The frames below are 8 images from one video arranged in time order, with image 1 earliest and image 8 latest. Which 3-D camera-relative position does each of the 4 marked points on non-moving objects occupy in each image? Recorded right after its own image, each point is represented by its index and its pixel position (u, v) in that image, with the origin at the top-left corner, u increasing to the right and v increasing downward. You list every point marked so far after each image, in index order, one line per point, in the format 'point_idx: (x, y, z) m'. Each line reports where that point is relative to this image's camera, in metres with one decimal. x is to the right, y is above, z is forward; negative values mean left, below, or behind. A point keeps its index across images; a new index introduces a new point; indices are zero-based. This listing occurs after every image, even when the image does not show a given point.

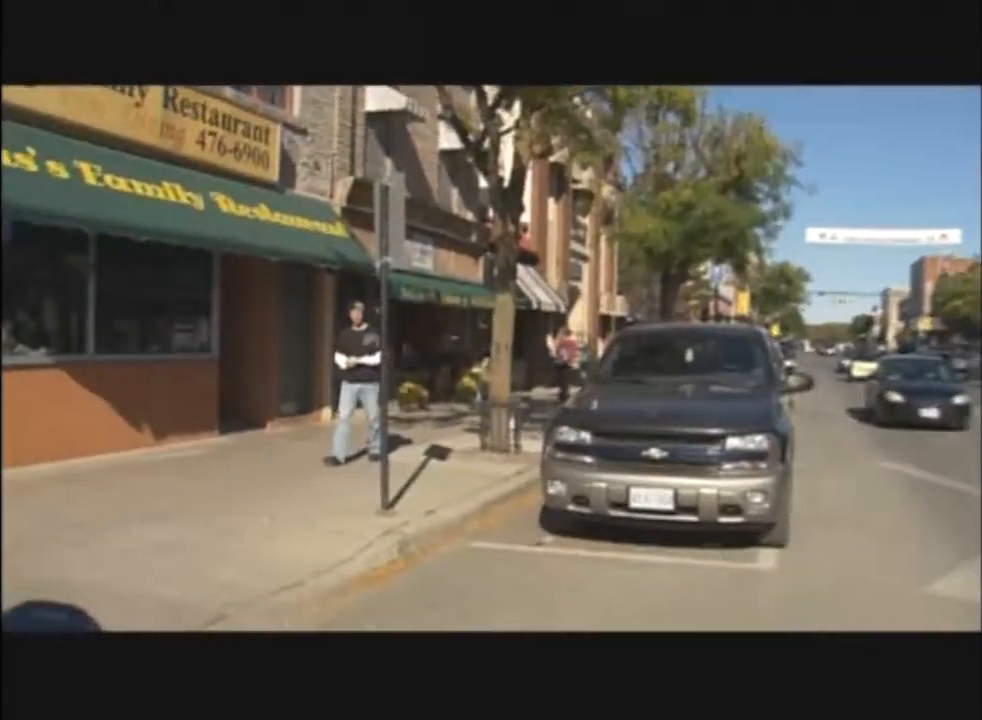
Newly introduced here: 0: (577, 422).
0: (+0.6, -0.4, +8.1) m
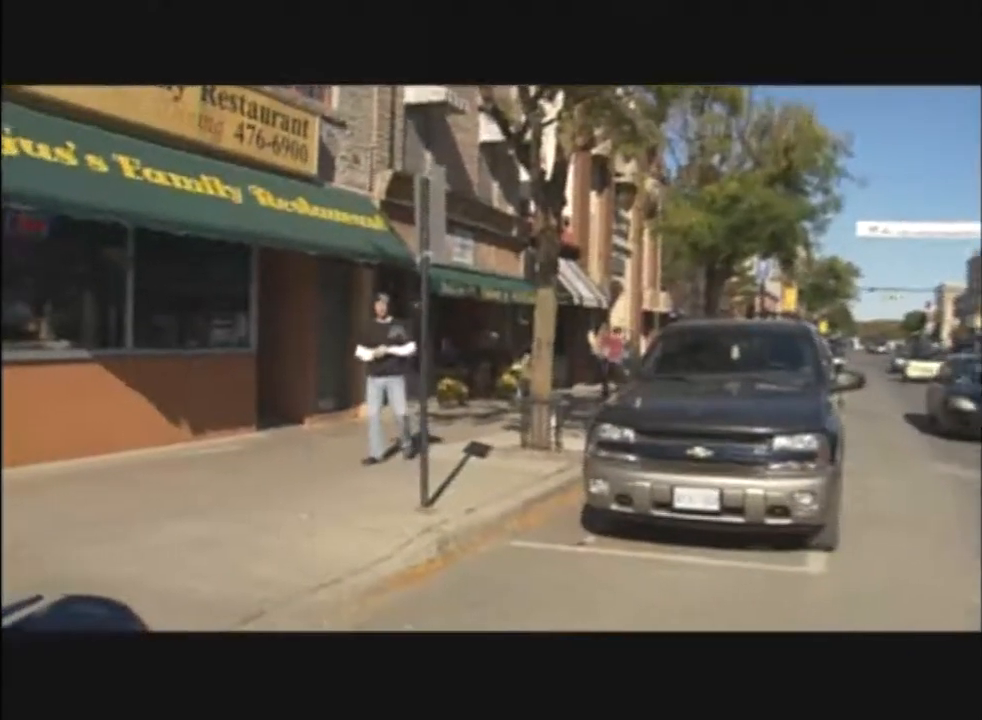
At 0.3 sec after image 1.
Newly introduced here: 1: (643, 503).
0: (+0.9, -0.4, +8.0) m
1: (+1.0, -1.0, +7.7) m
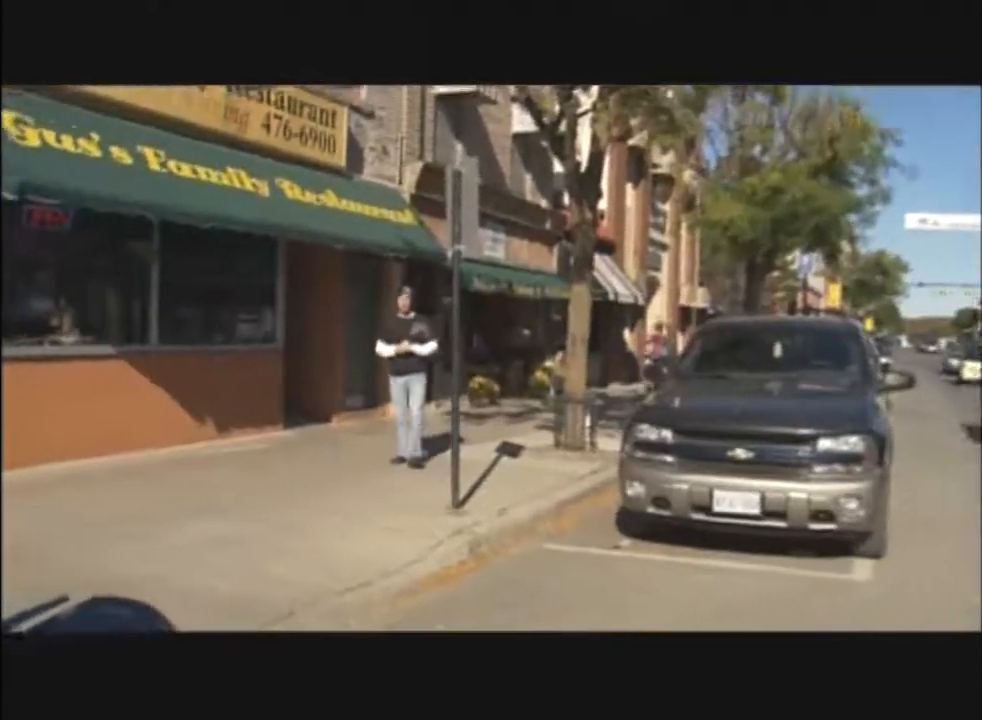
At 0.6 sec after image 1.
0: (+1.1, -0.4, +7.7) m
1: (+1.2, -0.9, +7.4) m
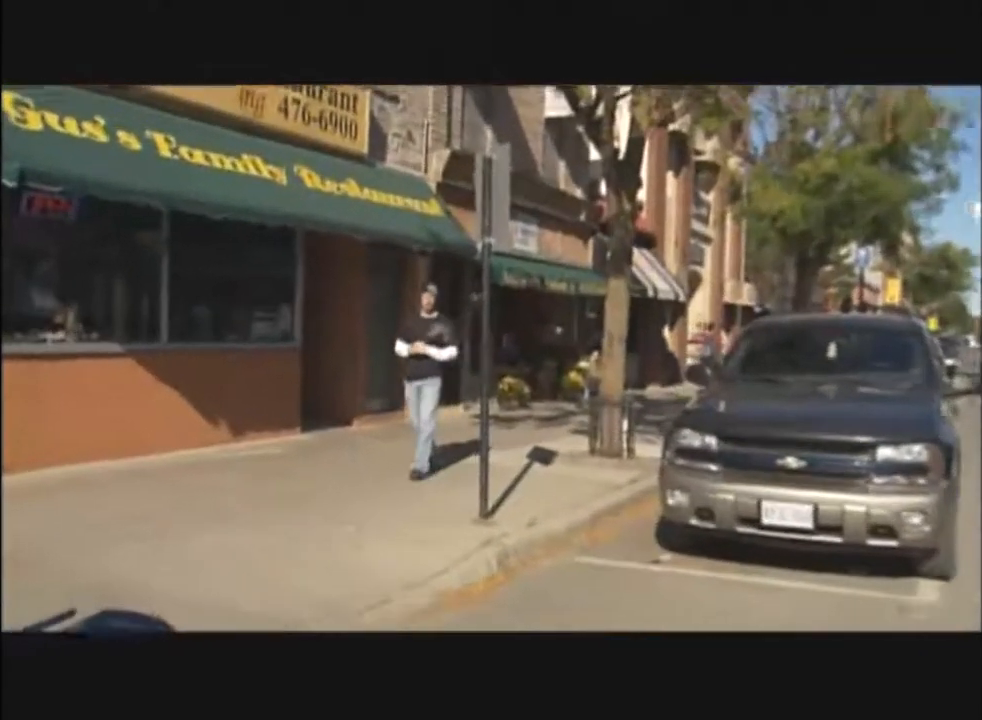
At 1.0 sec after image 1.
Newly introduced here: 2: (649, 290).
0: (+1.3, -0.4, +7.2) m
1: (+1.4, -0.9, +6.9) m
2: (+2.5, +1.1, +19.2) m
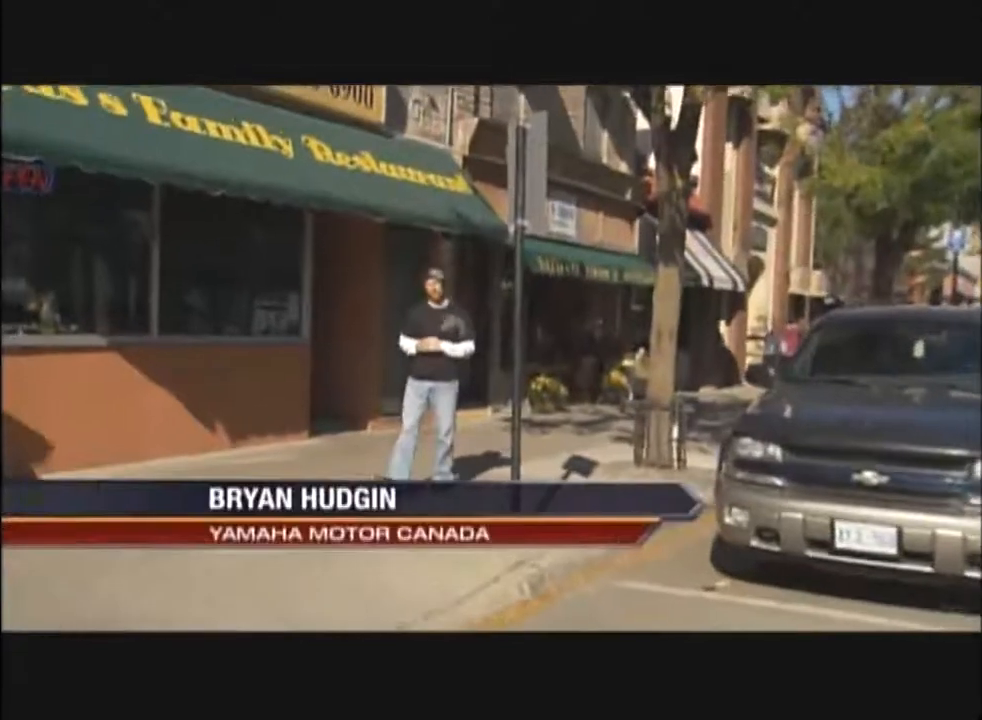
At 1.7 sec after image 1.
0: (+1.5, -0.4, +6.3) m
1: (+1.5, -0.9, +6.0) m
2: (+3.0, +1.1, +18.2) m
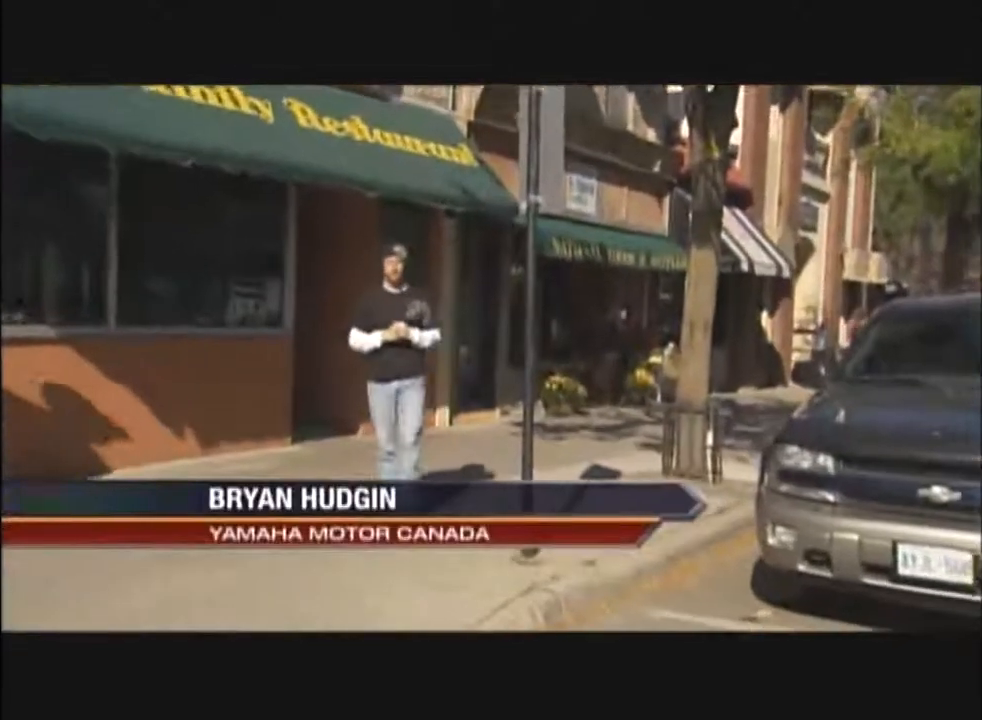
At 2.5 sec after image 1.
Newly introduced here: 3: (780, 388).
0: (+1.5, -0.4, +5.4) m
1: (+1.6, -0.9, +5.2) m
2: (+3.1, +1.2, +17.4) m
3: (+2.1, -0.2, +8.3) m
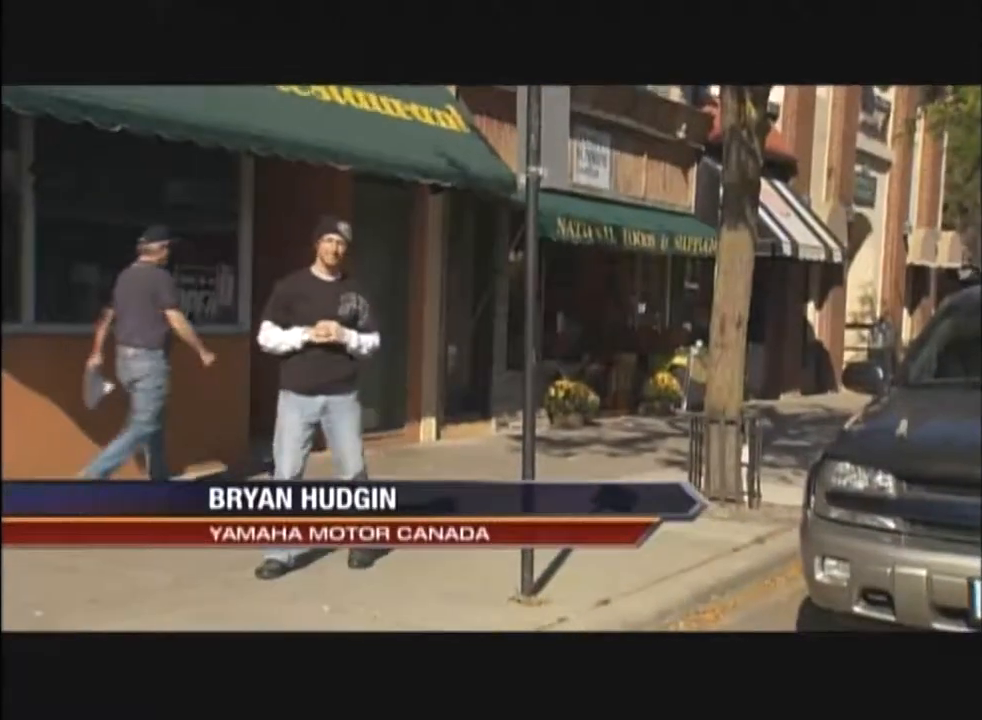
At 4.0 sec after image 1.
0: (+1.5, -0.4, +4.5) m
1: (+1.6, -0.9, +4.3) m
2: (+3.1, +1.2, +16.5) m
3: (+2.1, -0.2, +7.4) m
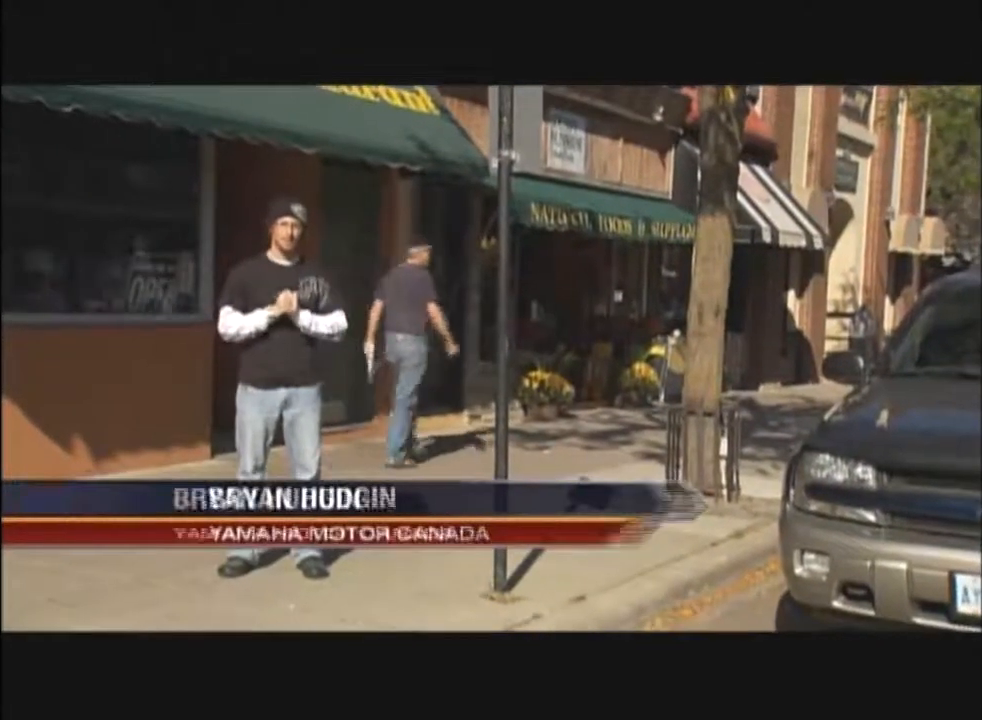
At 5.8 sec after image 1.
0: (+1.4, -0.3, +4.4) m
1: (+1.5, -0.9, +4.2) m
2: (+2.7, +1.3, +16.4) m
3: (+1.9, -0.1, +7.2) m
